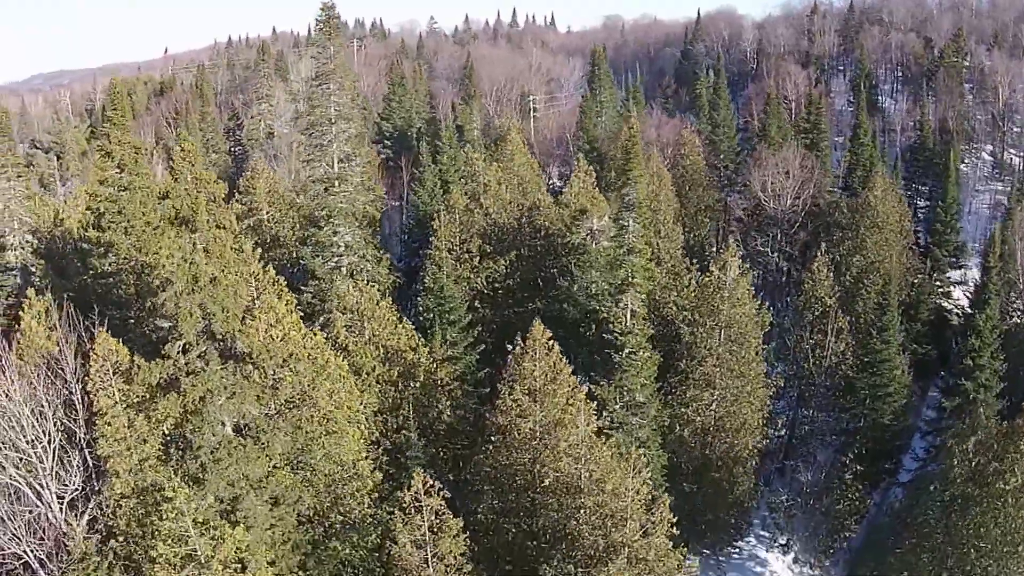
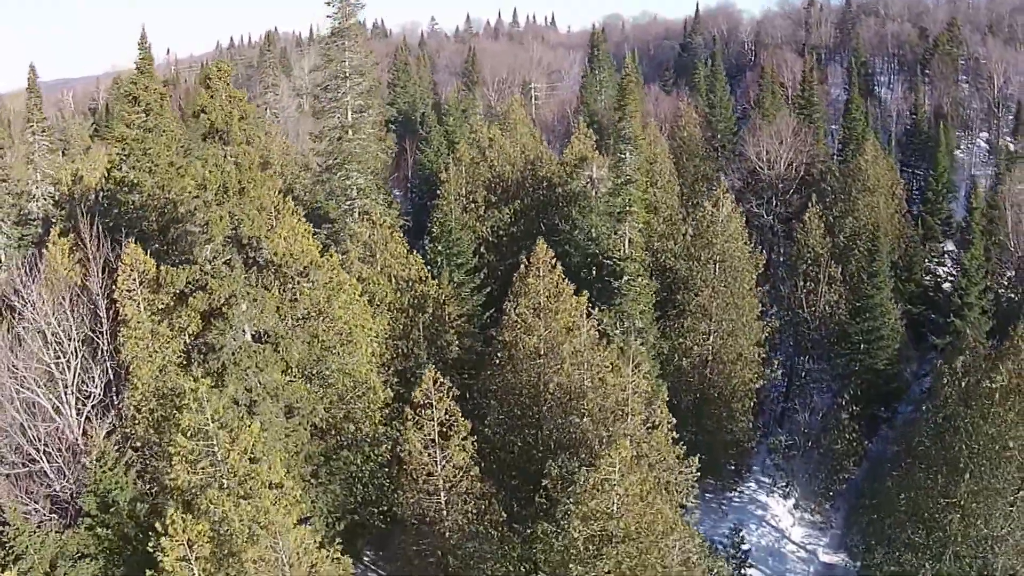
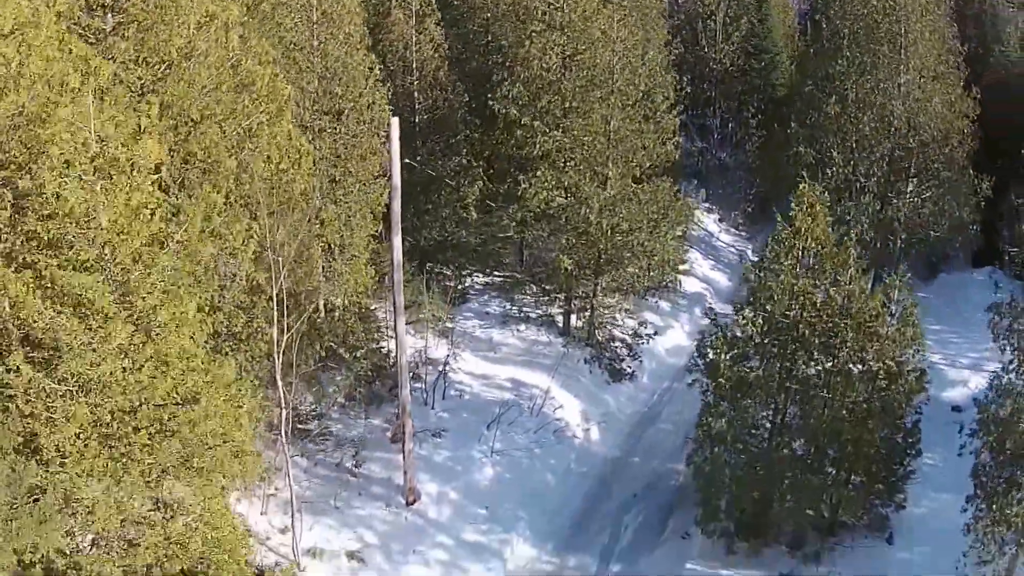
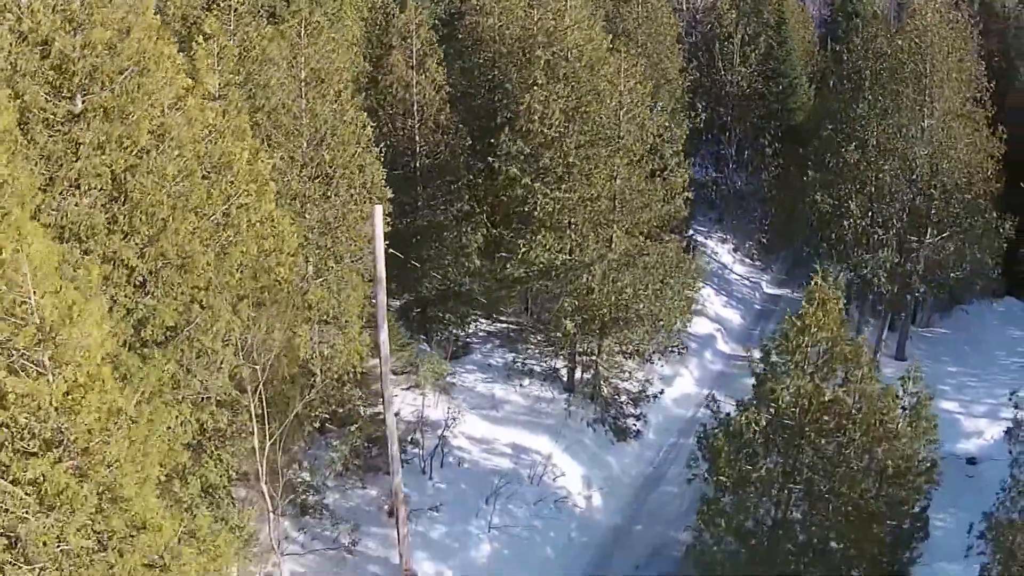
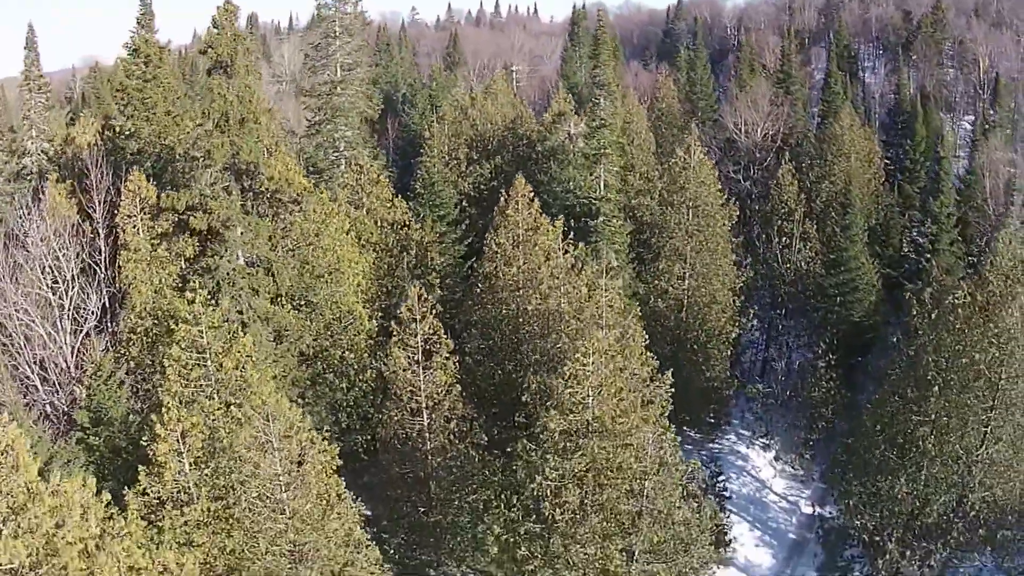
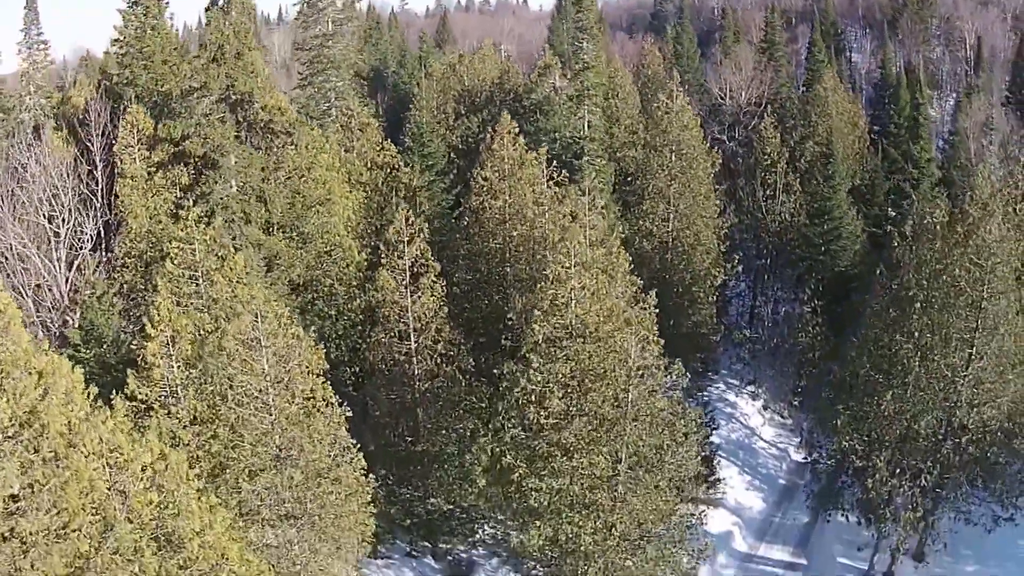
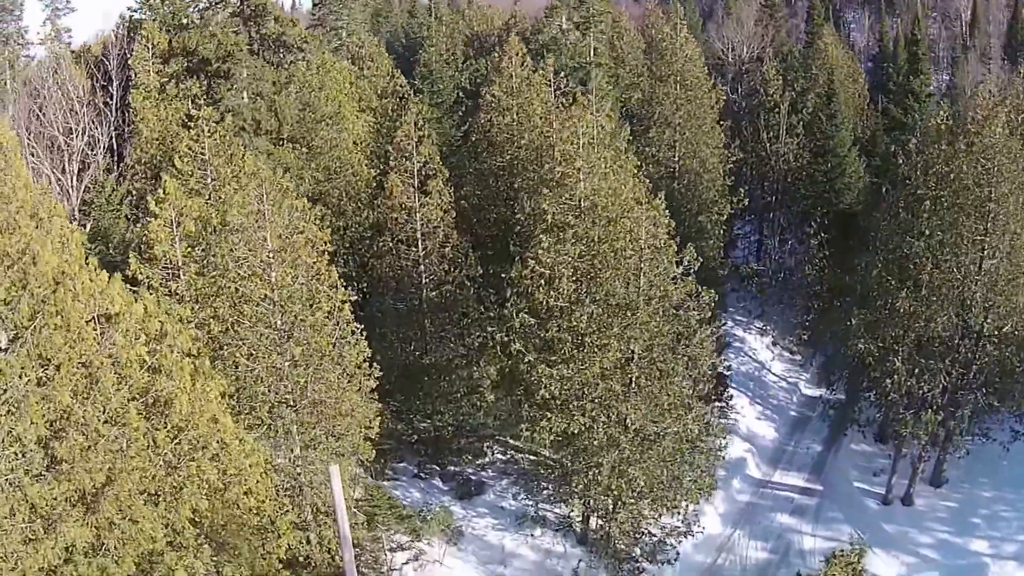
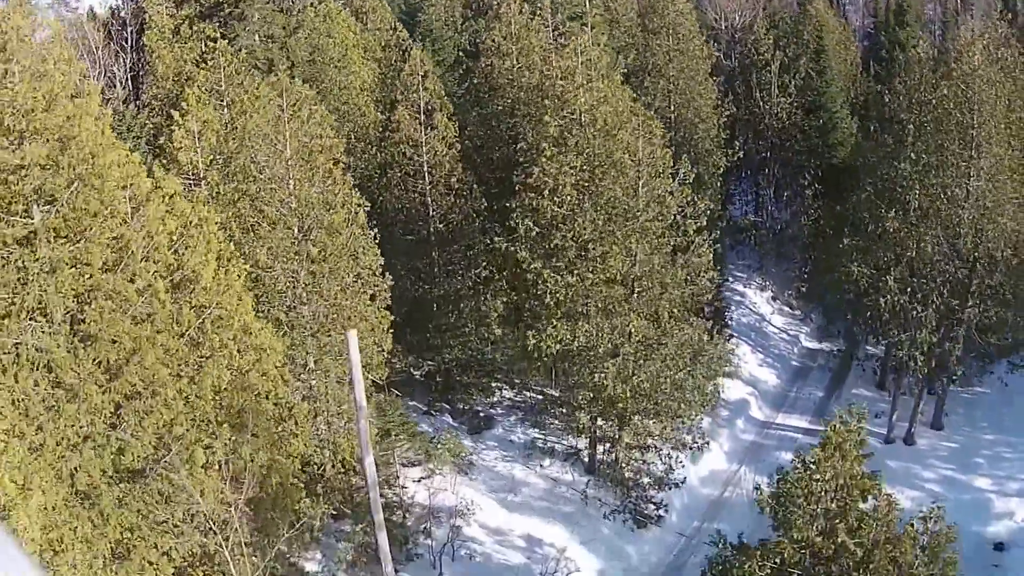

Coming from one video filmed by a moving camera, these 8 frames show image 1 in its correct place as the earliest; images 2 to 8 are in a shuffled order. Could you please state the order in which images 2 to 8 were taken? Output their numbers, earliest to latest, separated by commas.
2, 5, 6, 7, 8, 4, 3
